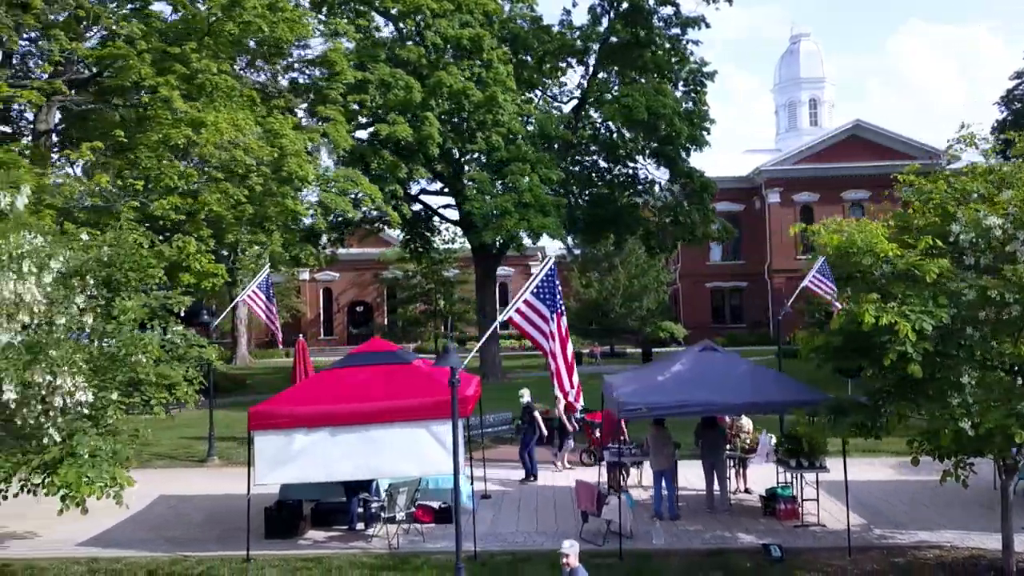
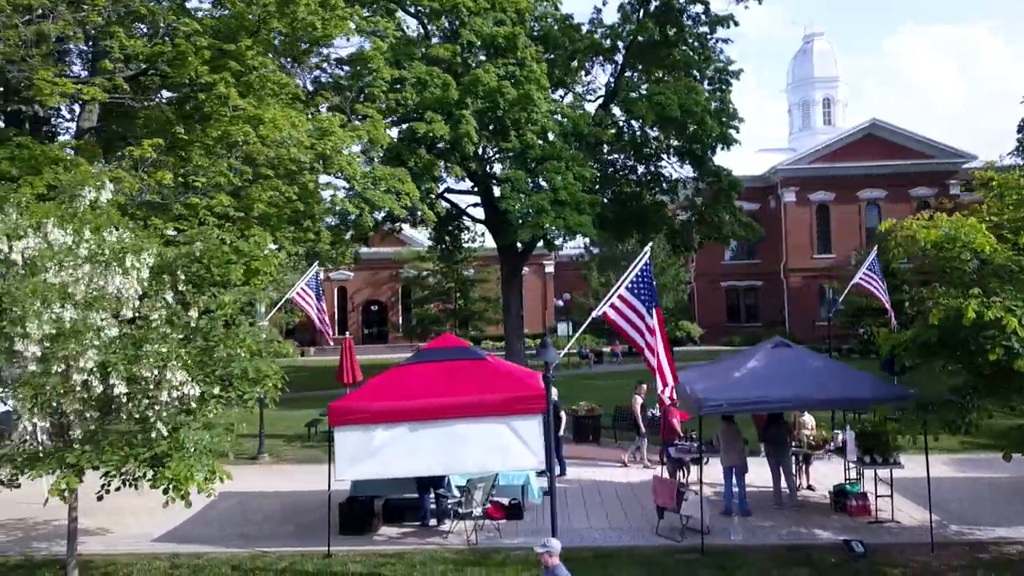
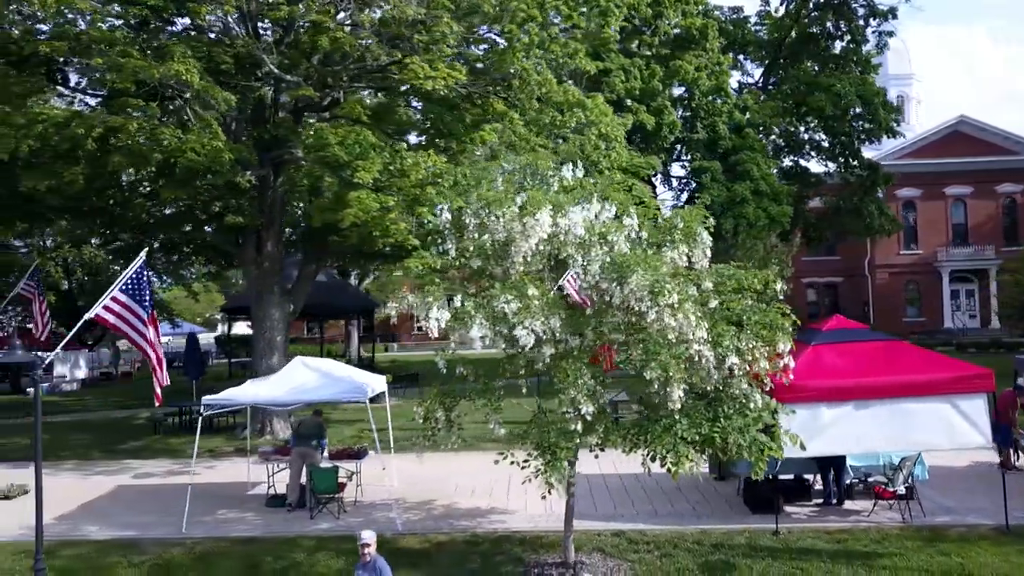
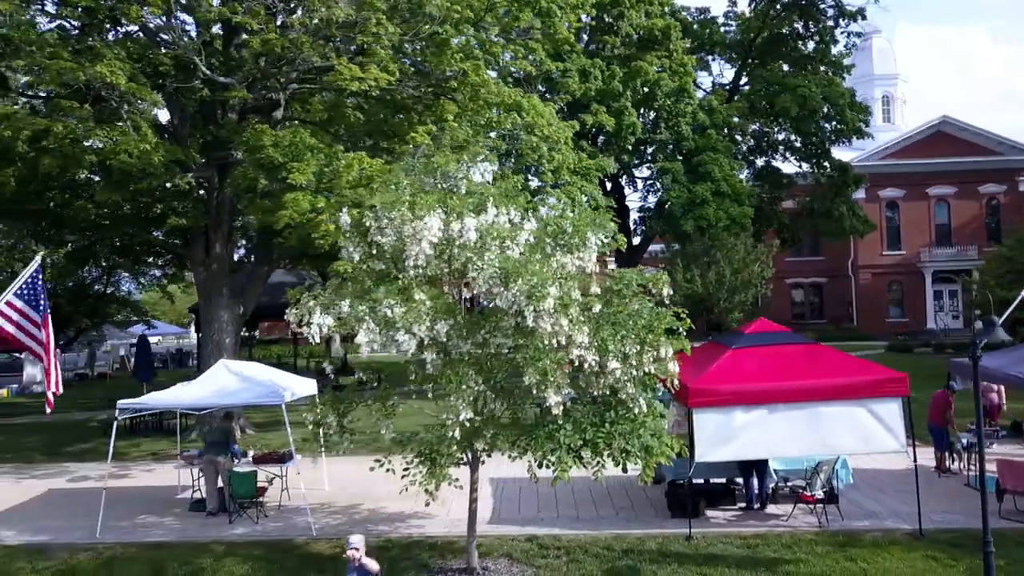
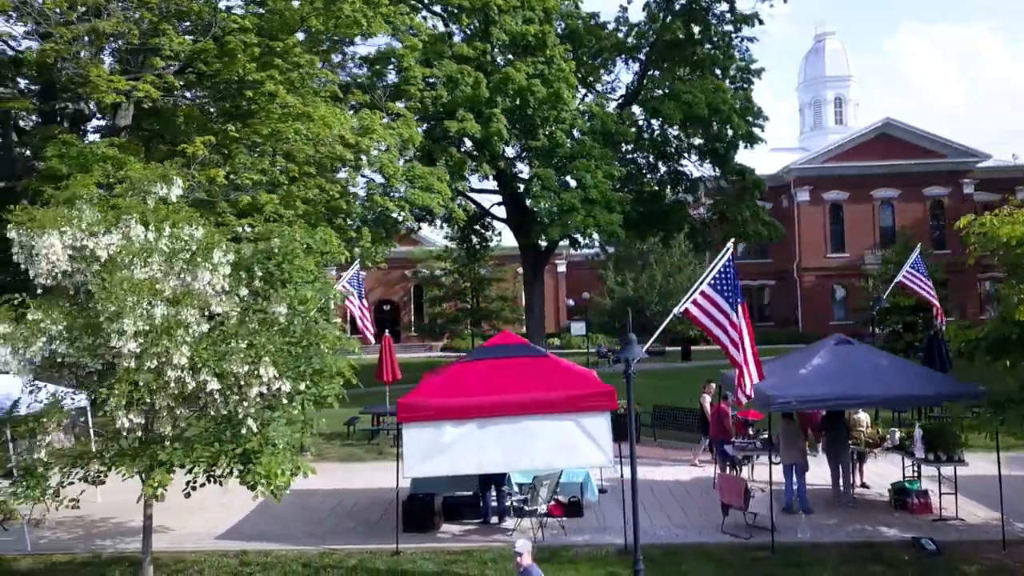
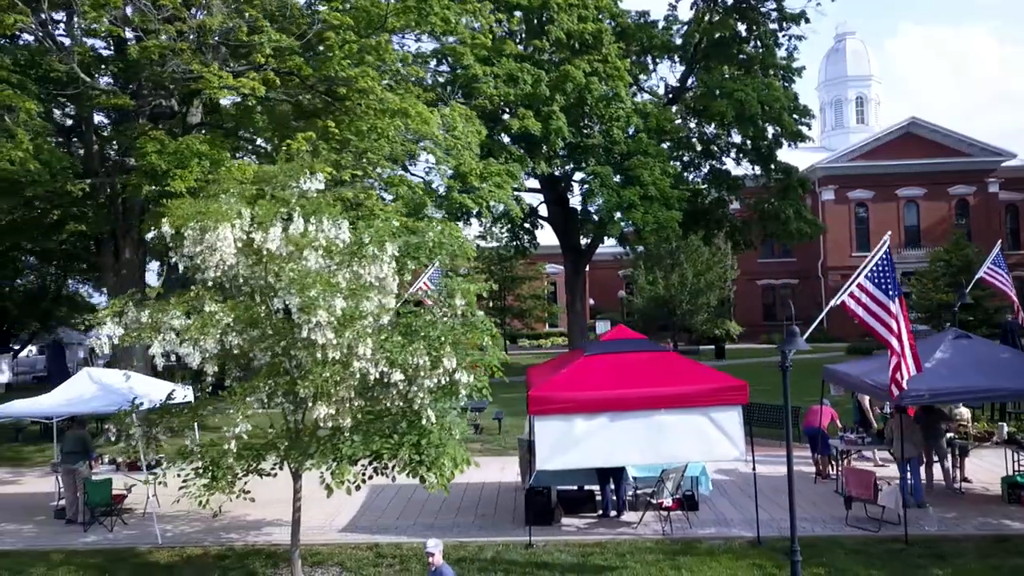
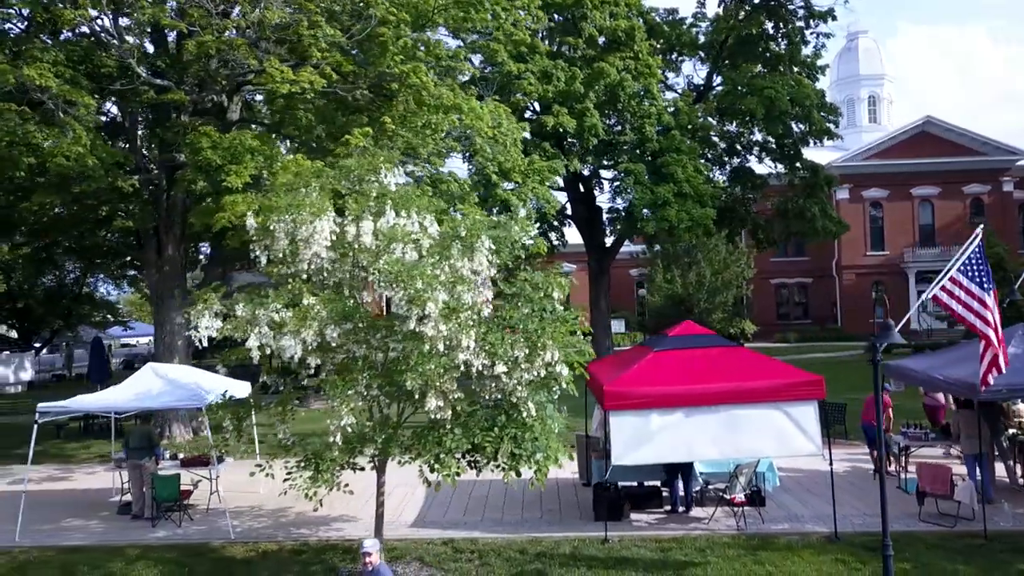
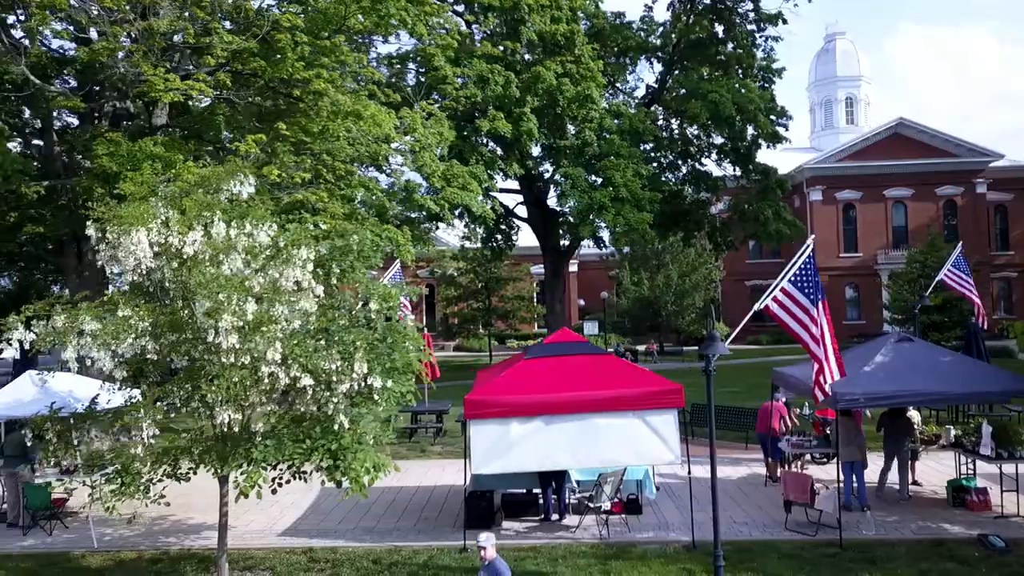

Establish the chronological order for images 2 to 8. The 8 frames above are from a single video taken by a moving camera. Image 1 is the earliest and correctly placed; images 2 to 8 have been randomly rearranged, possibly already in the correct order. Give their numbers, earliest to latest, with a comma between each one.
2, 5, 8, 6, 7, 4, 3
